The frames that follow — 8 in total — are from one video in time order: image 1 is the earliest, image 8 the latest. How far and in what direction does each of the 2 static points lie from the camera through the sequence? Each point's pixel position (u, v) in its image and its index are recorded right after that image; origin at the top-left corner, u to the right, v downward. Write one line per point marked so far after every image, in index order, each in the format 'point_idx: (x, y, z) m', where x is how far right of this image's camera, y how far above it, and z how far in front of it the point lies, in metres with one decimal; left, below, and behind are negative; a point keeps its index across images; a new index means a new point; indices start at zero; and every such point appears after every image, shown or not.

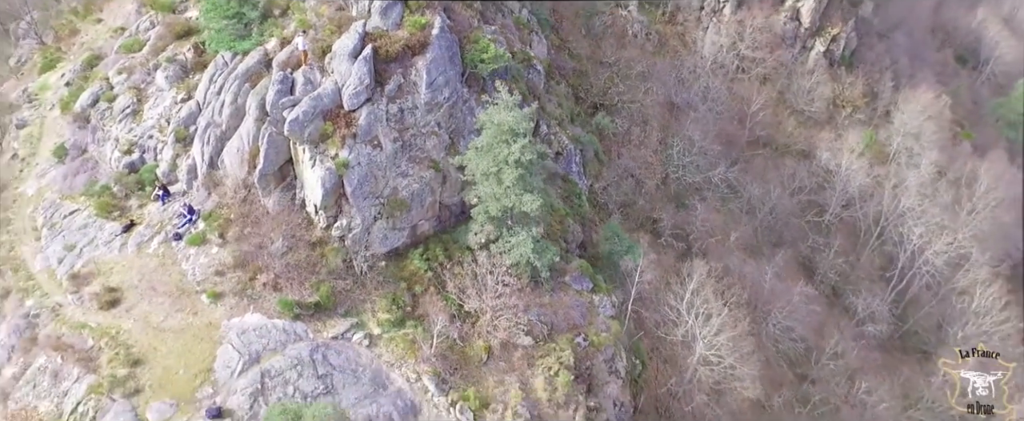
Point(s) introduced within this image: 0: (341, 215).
0: (-4.7, -0.1, +19.9) m
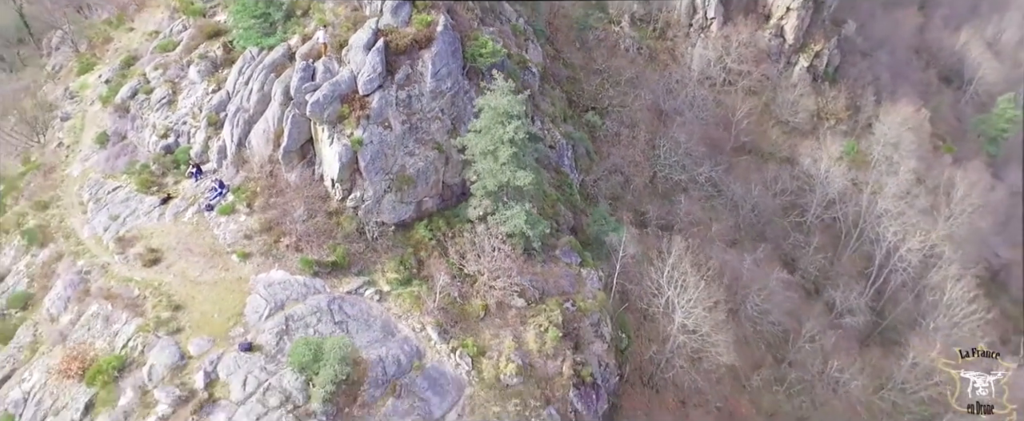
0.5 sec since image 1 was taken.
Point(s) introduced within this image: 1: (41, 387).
0: (-4.9, +0.7, +22.4) m
1: (-11.9, -4.6, +18.1) m
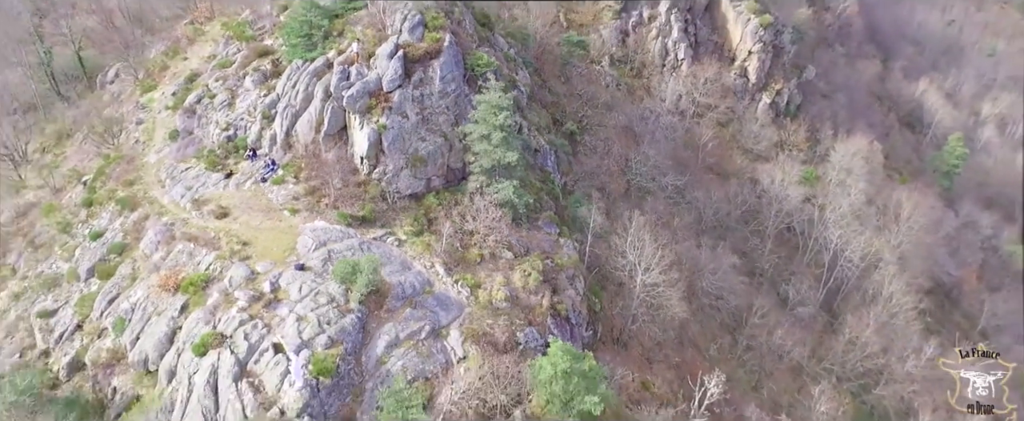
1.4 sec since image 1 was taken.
0: (-5.3, +1.9, +28.7) m
1: (-12.3, -3.0, +23.9) m
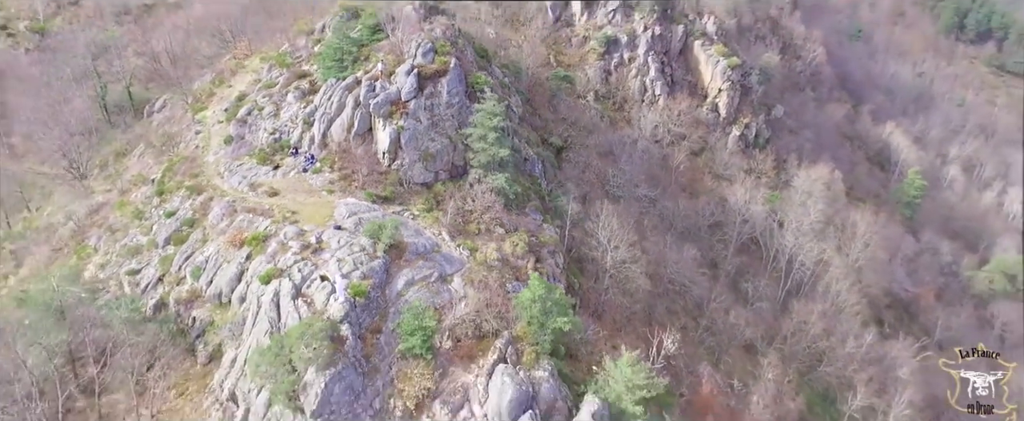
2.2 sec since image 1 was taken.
0: (-5.7, +2.7, +35.9) m
1: (-12.8, -1.8, +30.8) m
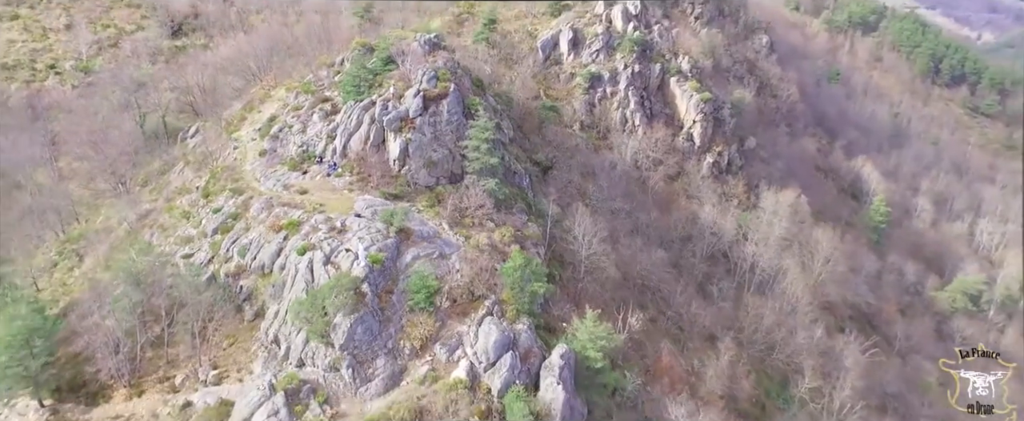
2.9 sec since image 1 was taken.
0: (-6.4, +2.8, +43.3) m
1: (-13.4, -1.3, +37.9) m
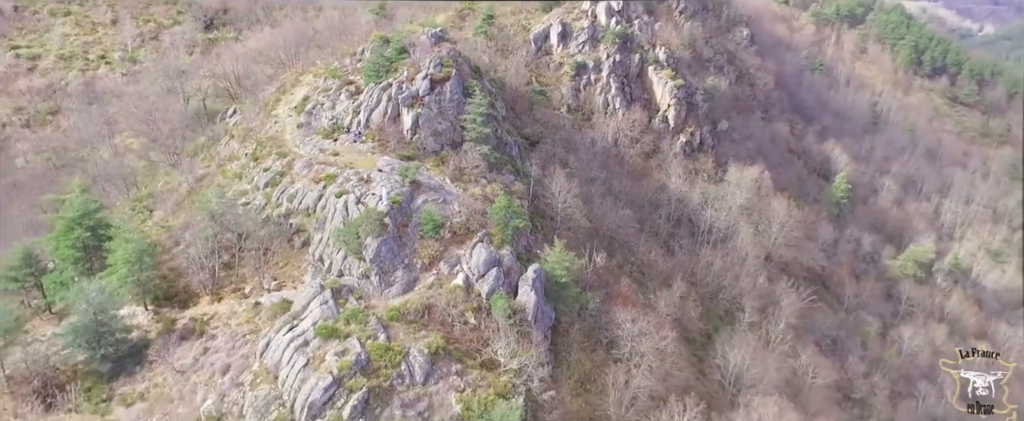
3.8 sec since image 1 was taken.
0: (-7.2, +5.9, +54.1) m
1: (-14.3, +1.7, +48.8) m
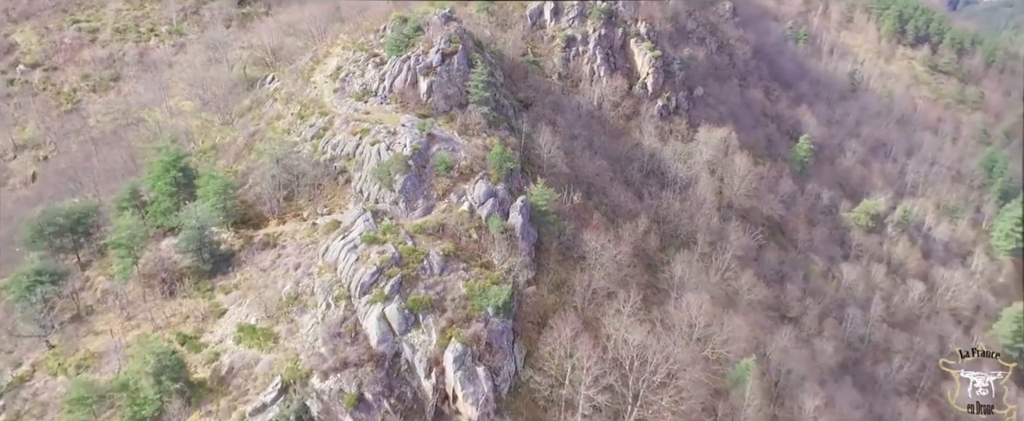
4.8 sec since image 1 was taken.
0: (-7.7, +10.8, +67.7) m
1: (-14.8, +6.4, +62.6) m
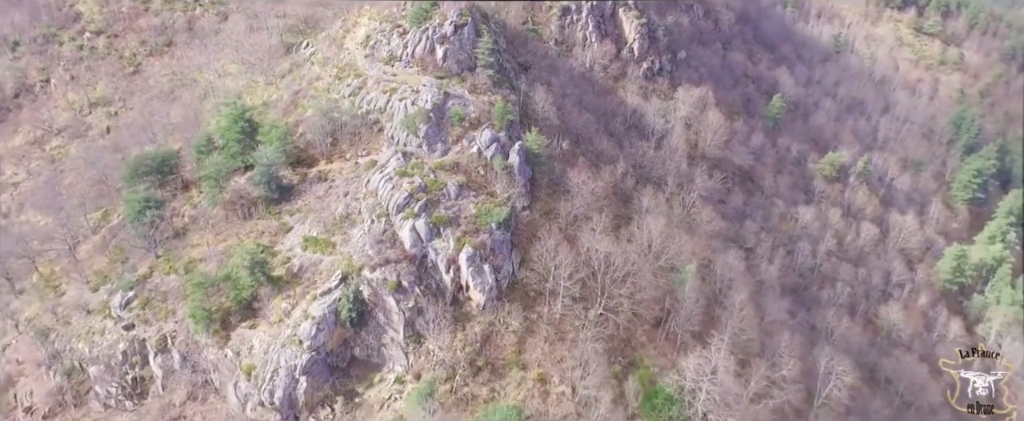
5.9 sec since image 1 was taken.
0: (-7.6, +17.1, +82.3) m
1: (-14.8, +12.4, +77.5) m
